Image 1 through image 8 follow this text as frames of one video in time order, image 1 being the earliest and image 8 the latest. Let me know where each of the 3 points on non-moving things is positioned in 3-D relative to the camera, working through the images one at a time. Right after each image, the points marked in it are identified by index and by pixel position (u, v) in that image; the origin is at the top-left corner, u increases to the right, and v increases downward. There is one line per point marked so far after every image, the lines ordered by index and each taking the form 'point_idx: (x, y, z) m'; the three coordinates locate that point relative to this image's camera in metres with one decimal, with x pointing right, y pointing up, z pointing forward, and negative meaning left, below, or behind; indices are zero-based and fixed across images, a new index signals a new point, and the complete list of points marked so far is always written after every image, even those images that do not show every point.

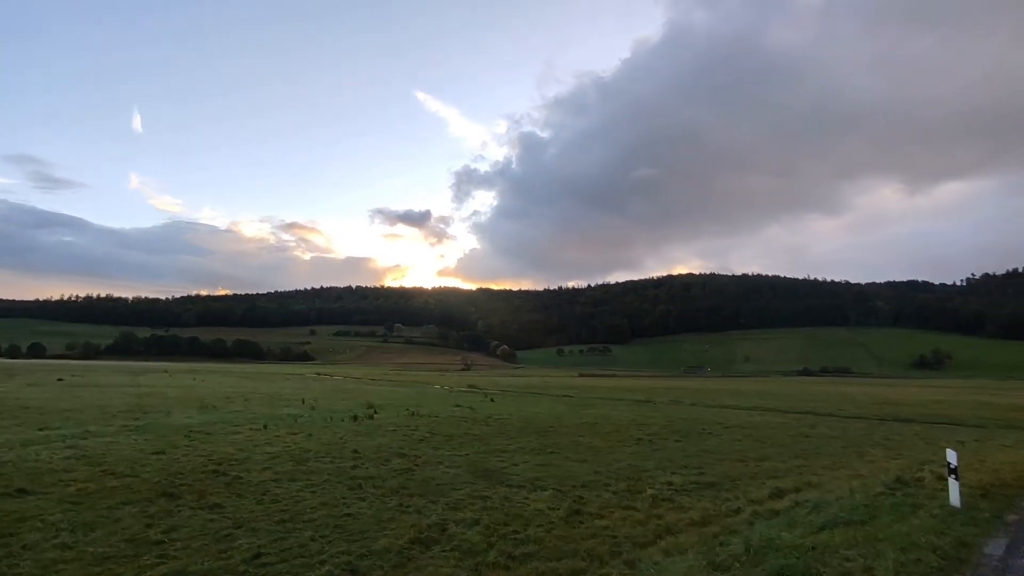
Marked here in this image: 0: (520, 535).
0: (+0.1, -5.2, +12.4) m
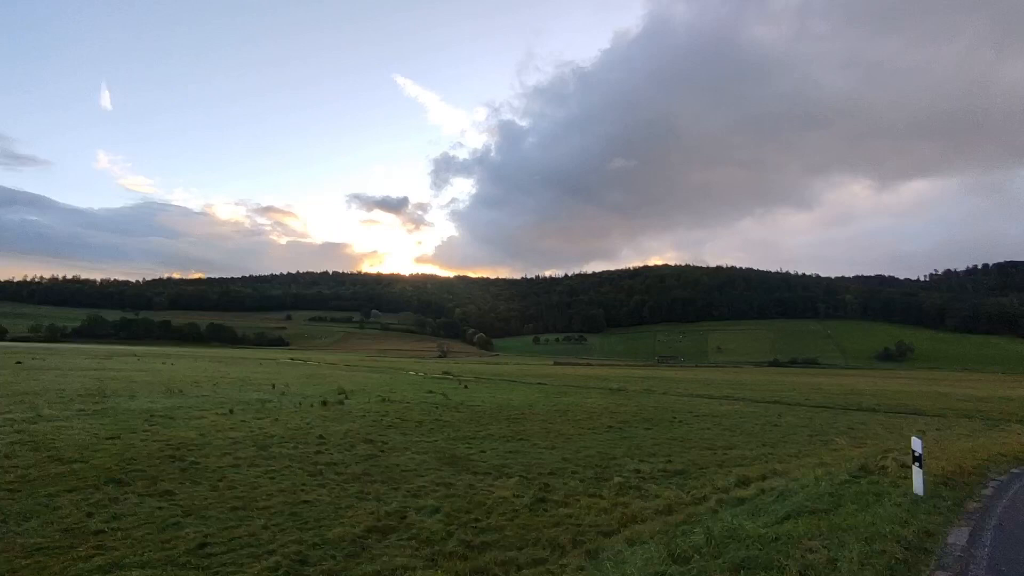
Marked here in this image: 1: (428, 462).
0: (-0.7, -4.9, +12.2) m
1: (-2.8, -5.7, +19.6) m
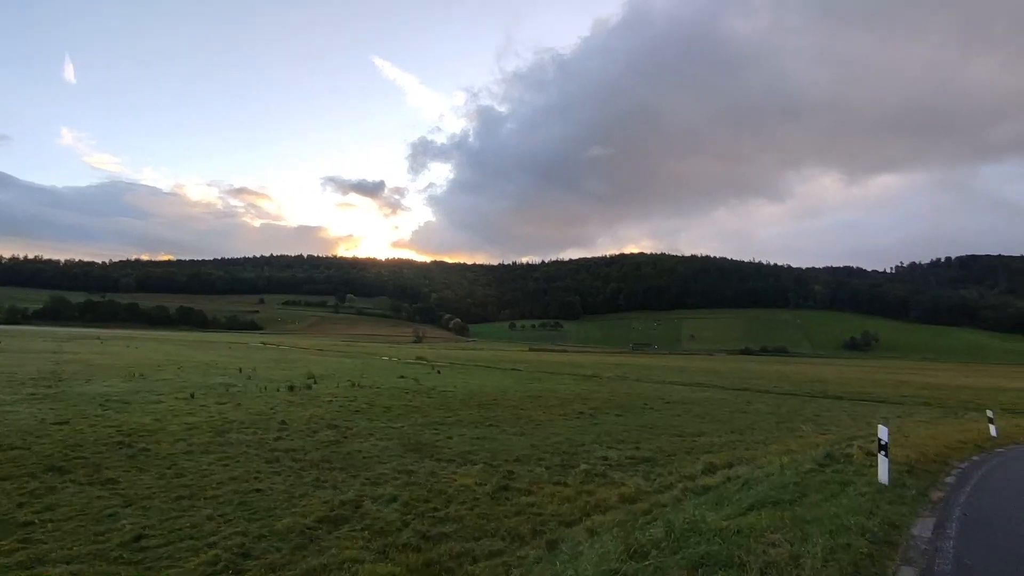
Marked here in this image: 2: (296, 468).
0: (-1.5, -4.5, +11.7) m
1: (-3.9, -5.1, +19.1) m
2: (-5.7, -4.8, +15.7) m
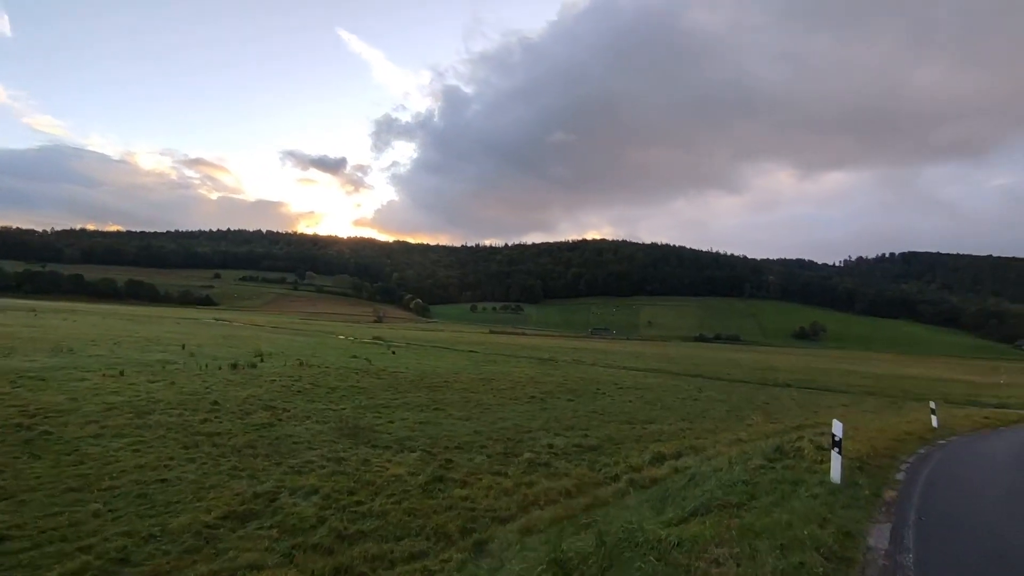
0: (-2.8, -4.0, +10.7) m
1: (-5.6, -4.3, +17.9) m
2: (-7.2, -4.1, +14.4) m
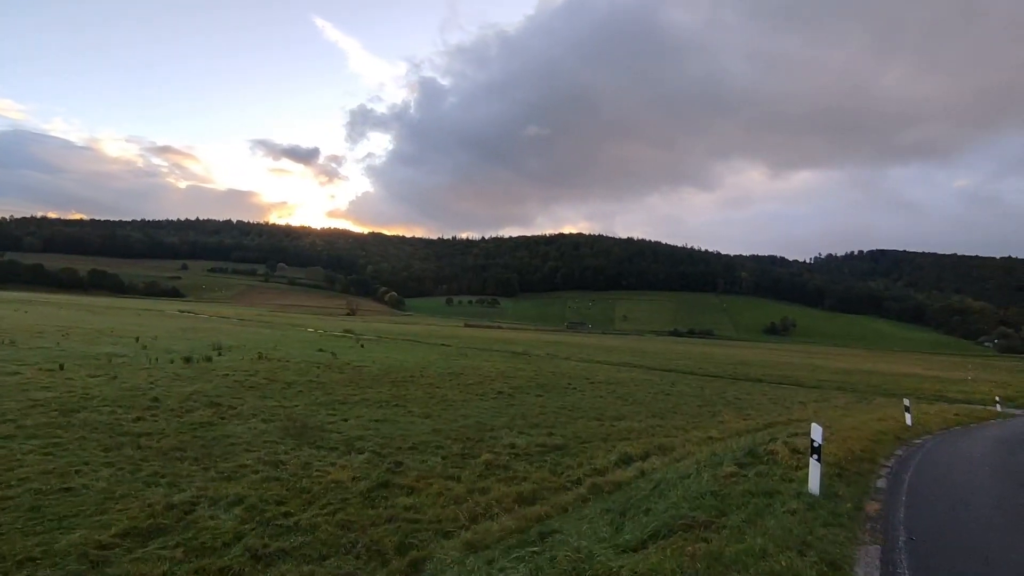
0: (-3.6, -3.8, +9.4) m
1: (-6.8, -4.0, +16.5) m
2: (-8.3, -3.7, +13.0) m
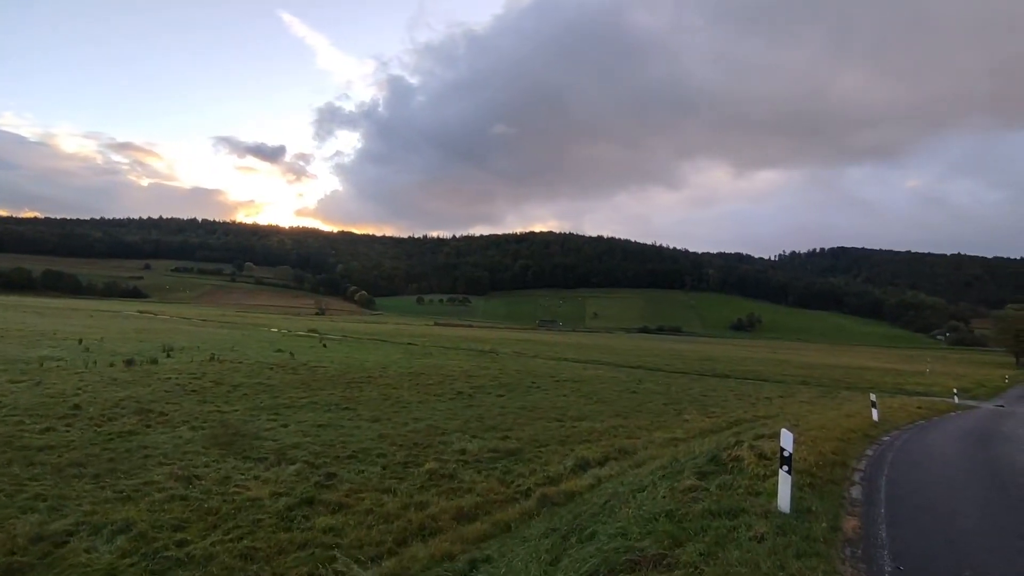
0: (-4.6, -3.6, +8.1) m
1: (-8.1, -3.9, +15.0) m
2: (-9.4, -3.6, +11.4) m
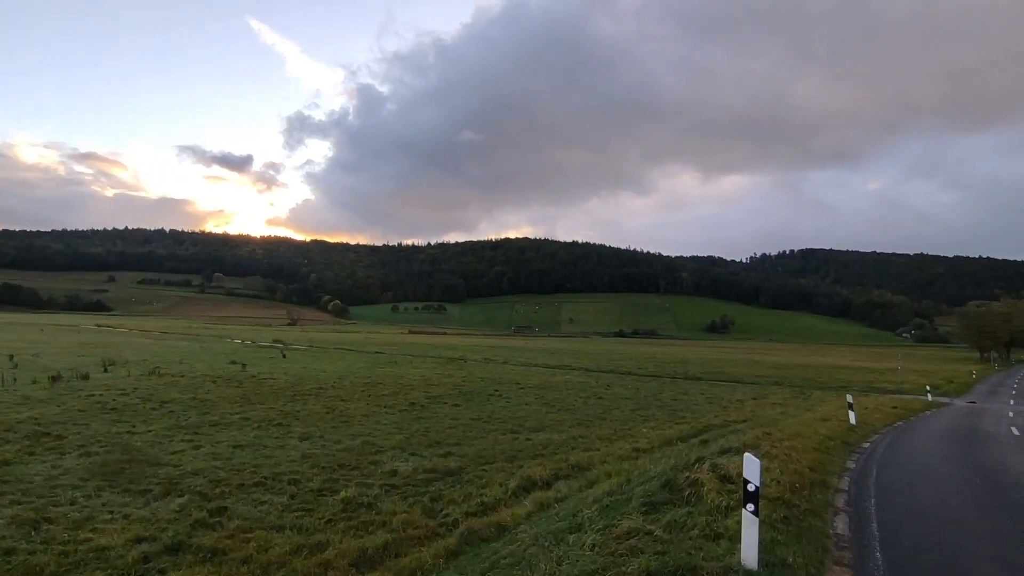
0: (-5.7, -3.6, +6.1) m
1: (-9.4, -3.9, +12.9) m
2: (-10.6, -3.7, +9.2) m
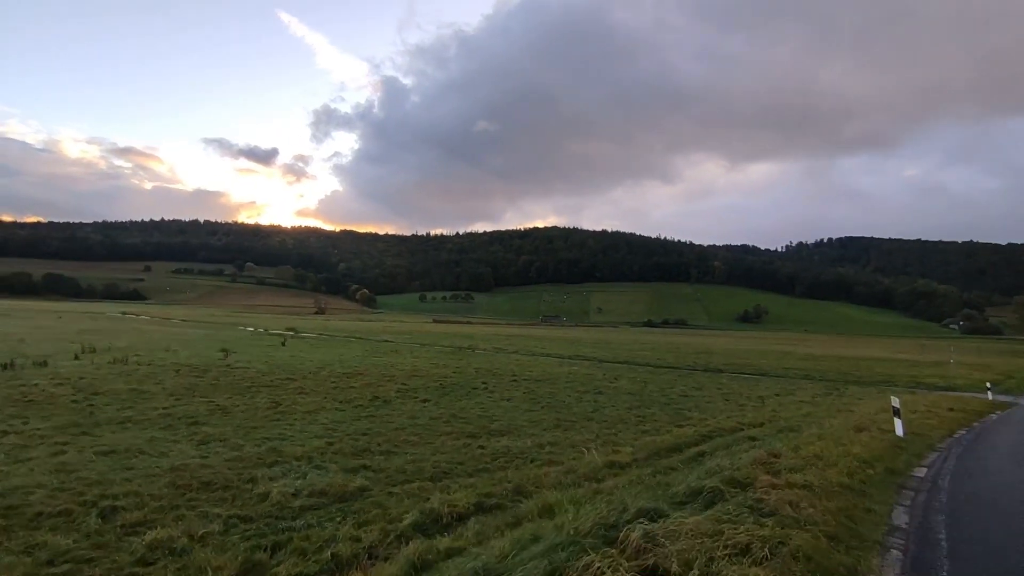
0: (-7.4, -3.1, +2.6) m
1: (-10.9, -3.3, +9.6) m
2: (-12.2, -3.1, +6.0) m
